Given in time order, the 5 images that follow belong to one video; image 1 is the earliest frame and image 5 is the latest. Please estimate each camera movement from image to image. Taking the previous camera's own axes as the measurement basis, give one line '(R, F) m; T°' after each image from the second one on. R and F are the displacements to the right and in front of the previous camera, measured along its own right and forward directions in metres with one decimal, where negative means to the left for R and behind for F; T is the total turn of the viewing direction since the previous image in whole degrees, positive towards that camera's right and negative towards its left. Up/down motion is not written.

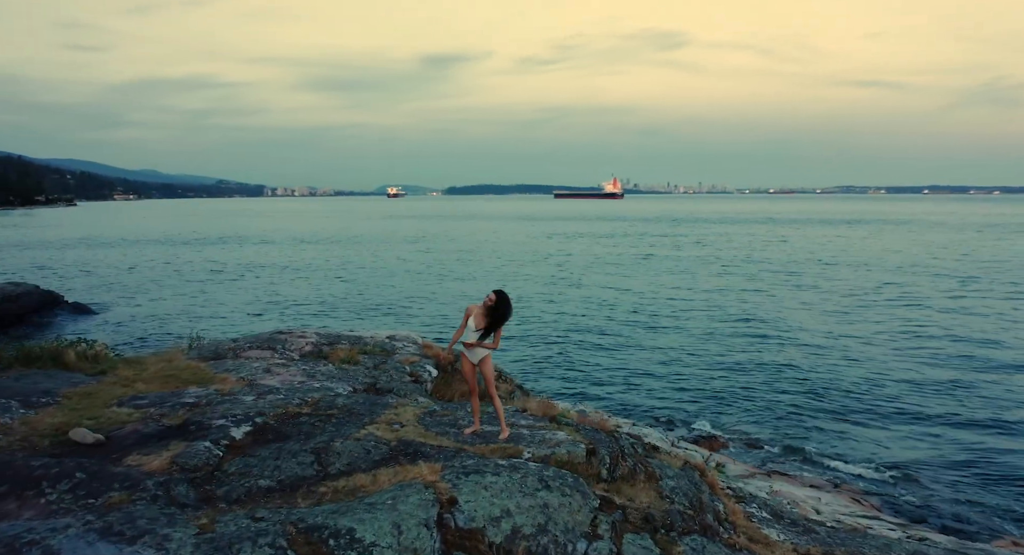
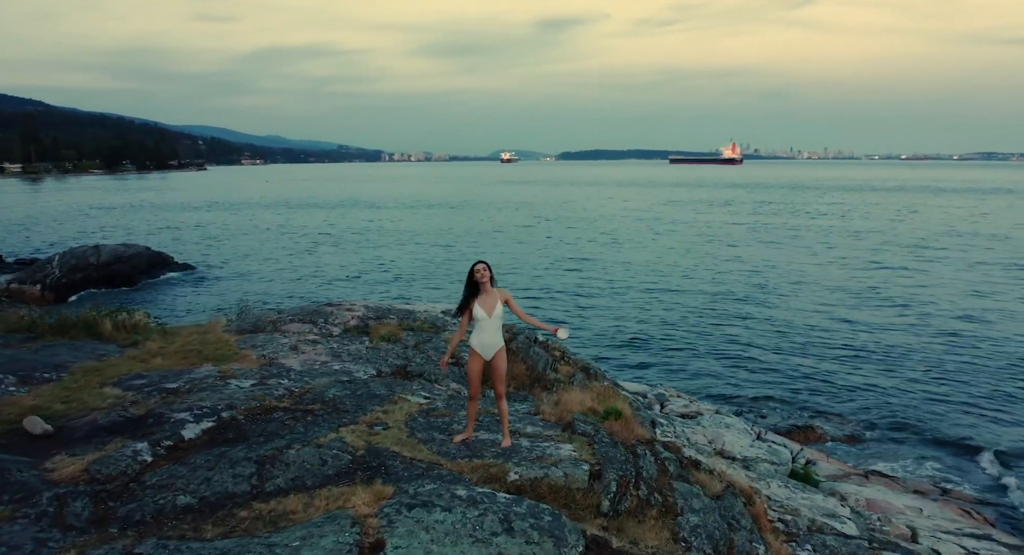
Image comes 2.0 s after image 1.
(+1.0, +1.2) m; -8°
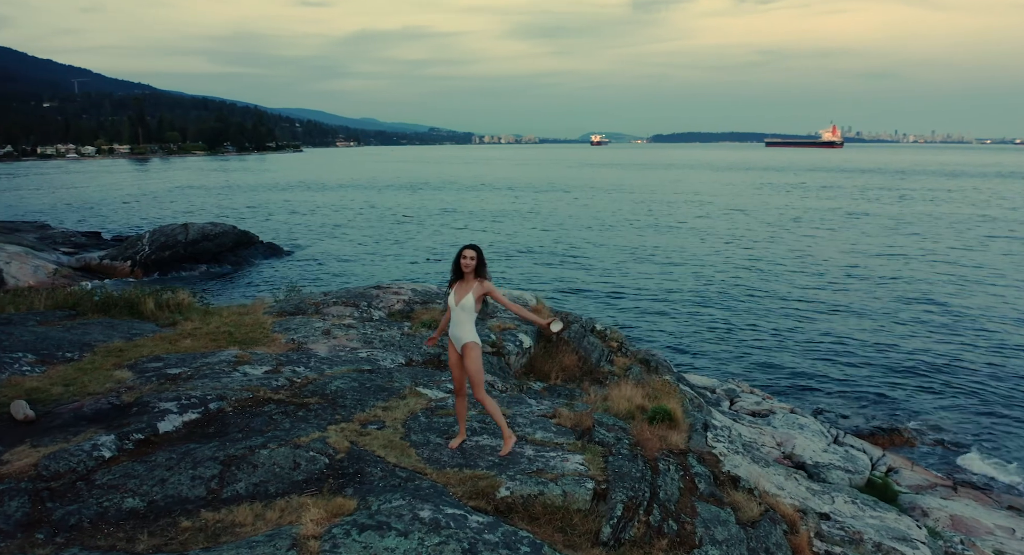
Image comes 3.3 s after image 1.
(+0.7, +0.8) m; -7°
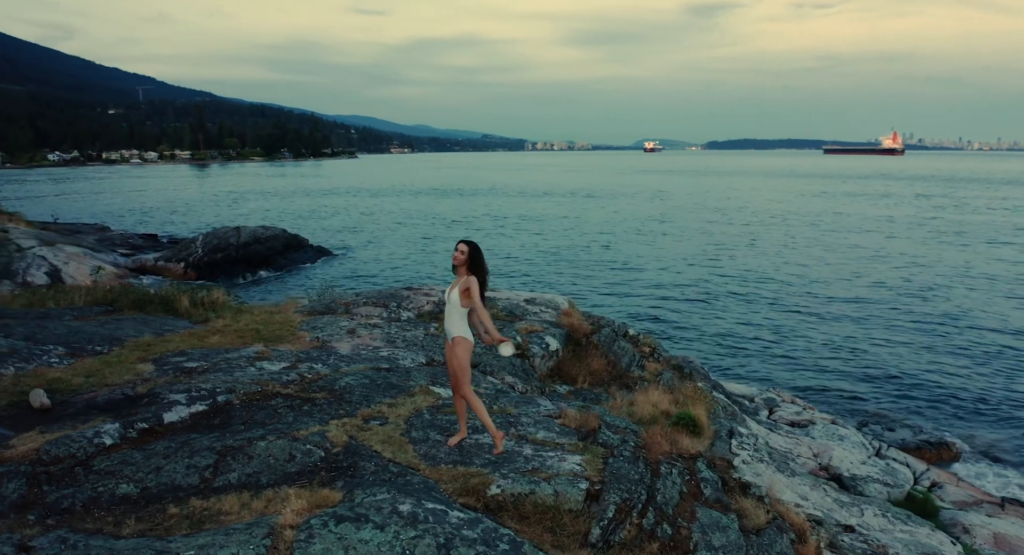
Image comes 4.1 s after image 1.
(+0.4, +0.1) m; -4°
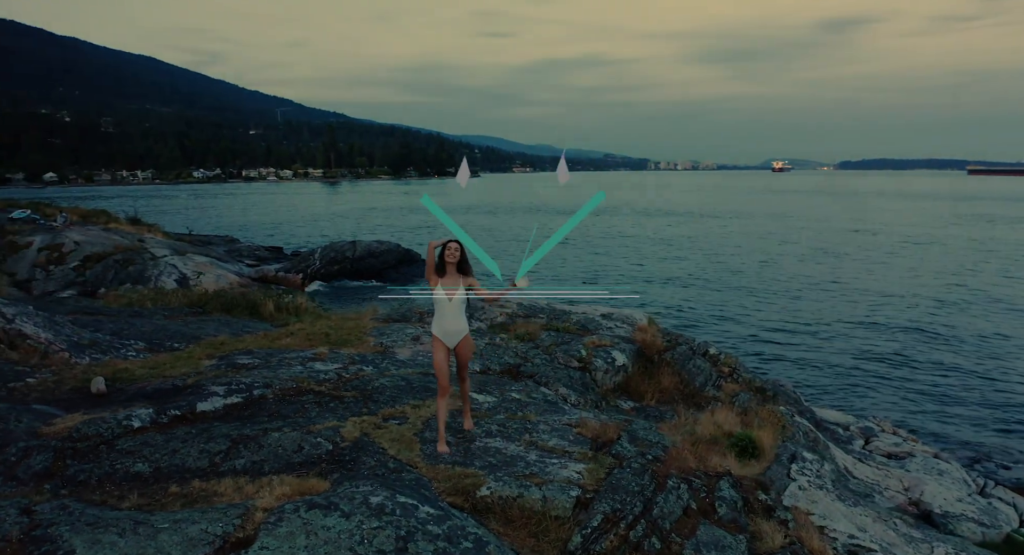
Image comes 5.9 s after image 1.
(+0.9, +0.2) m; -10°
